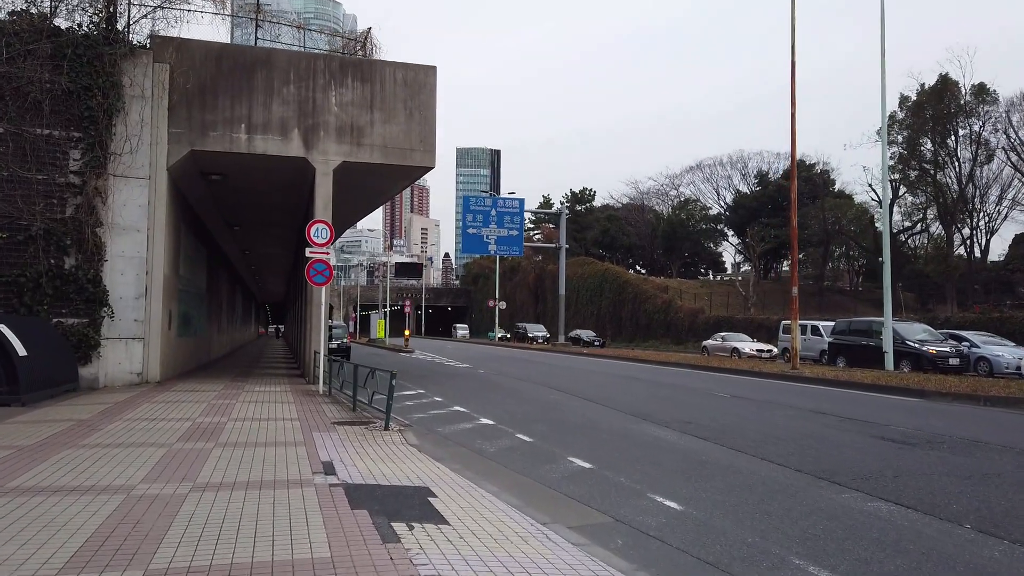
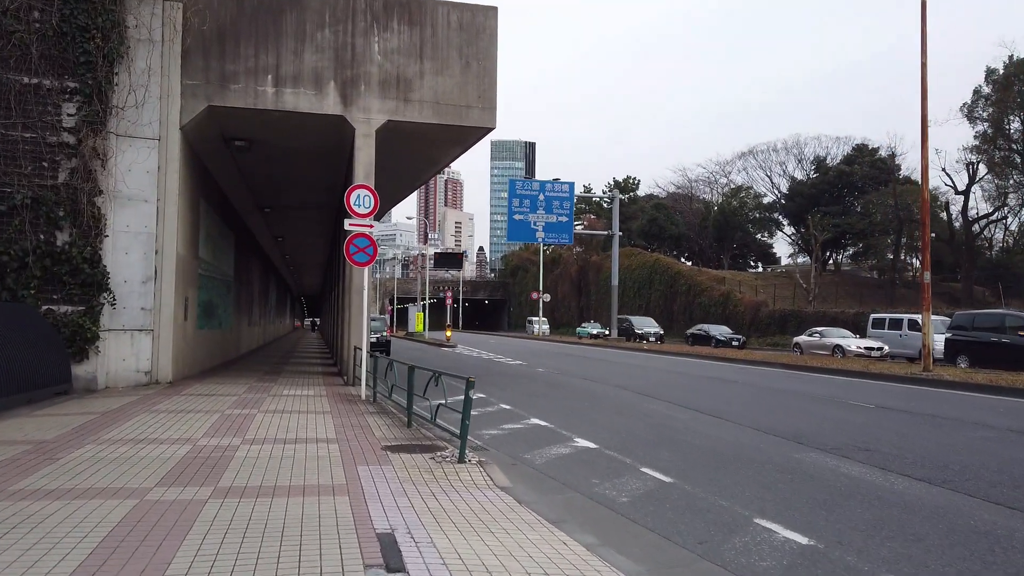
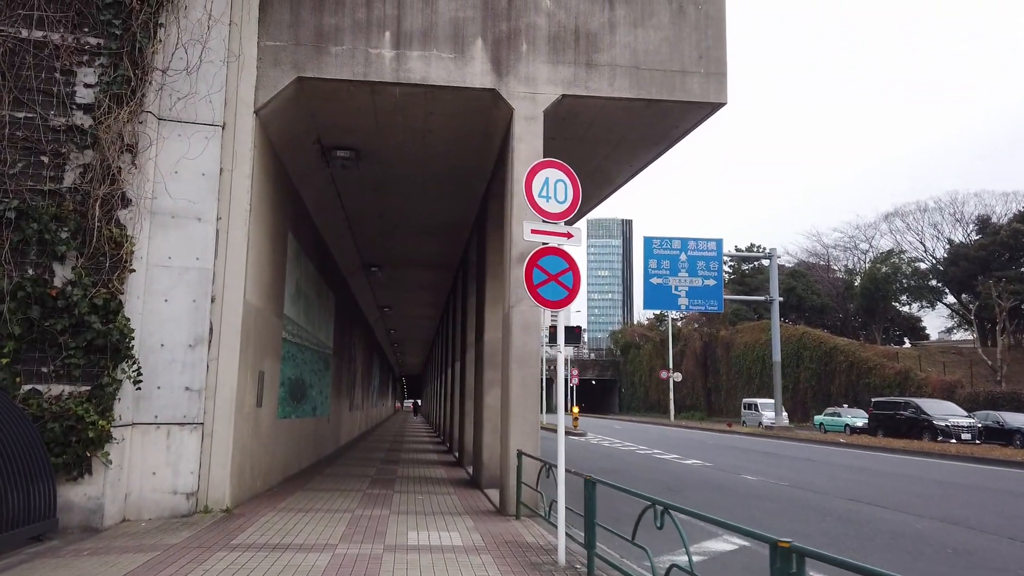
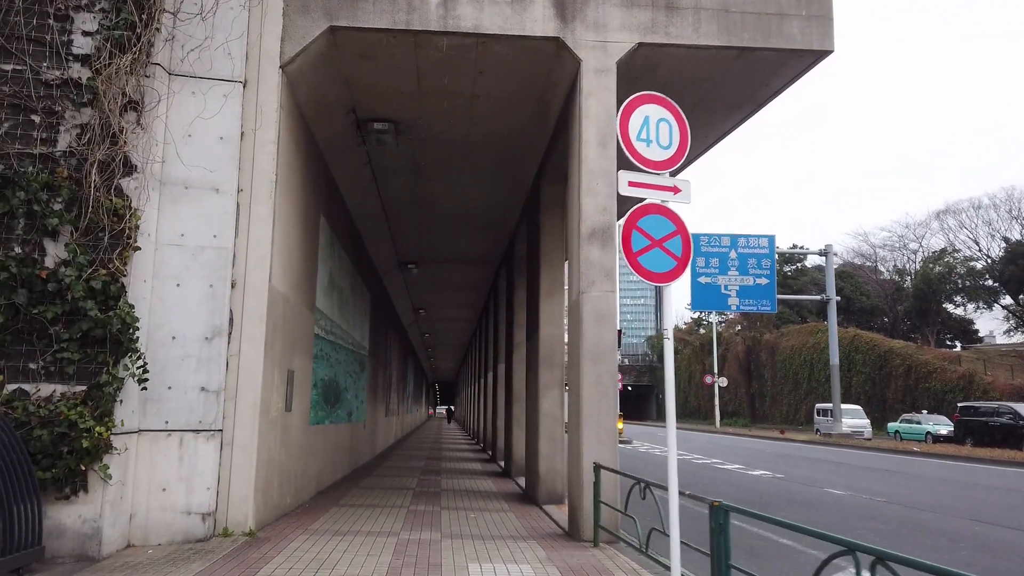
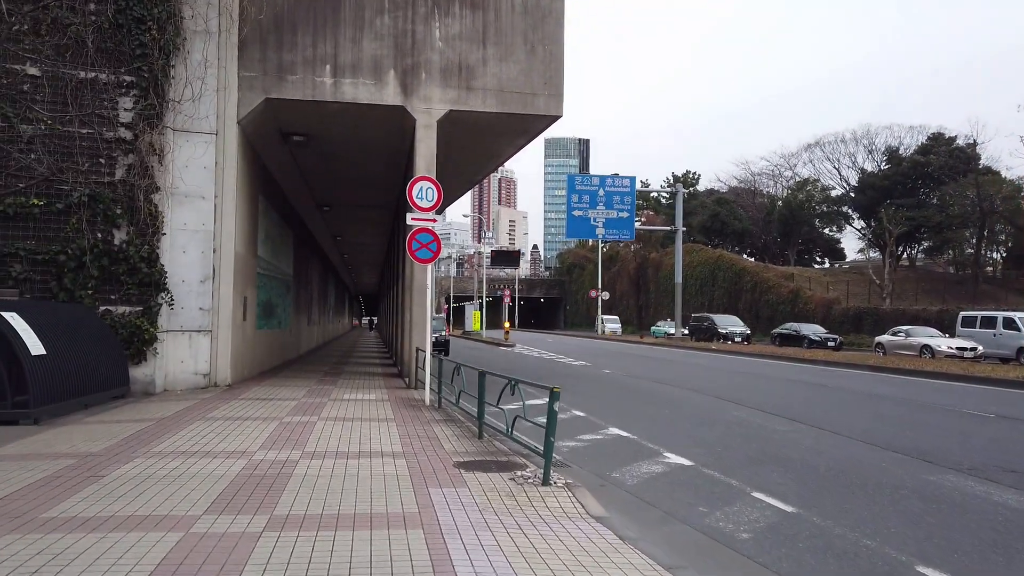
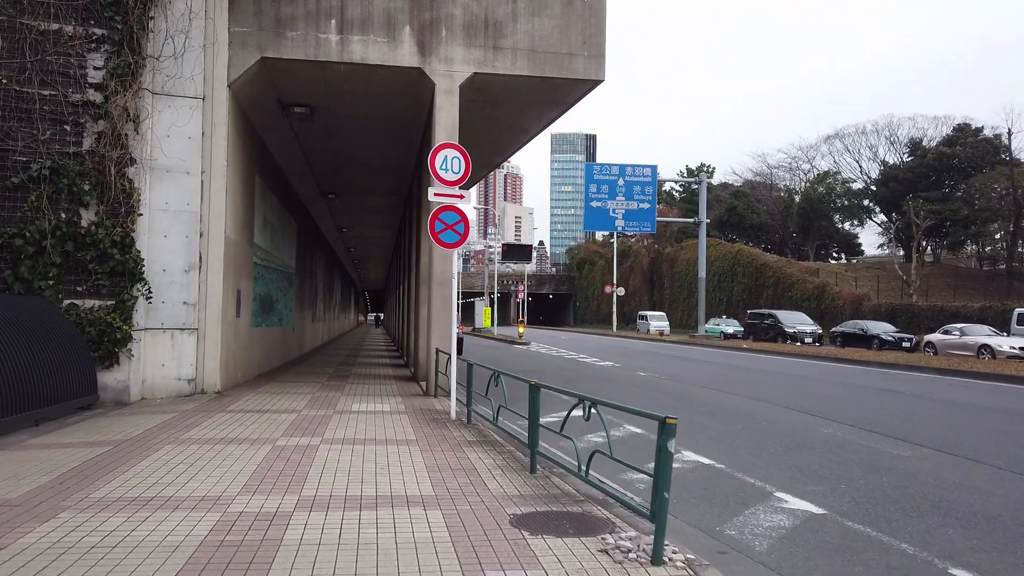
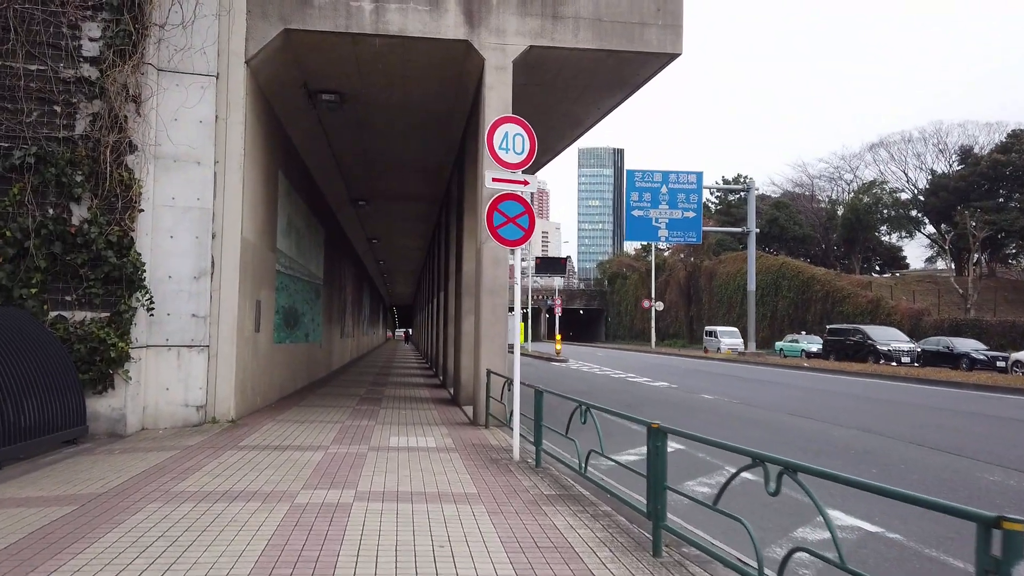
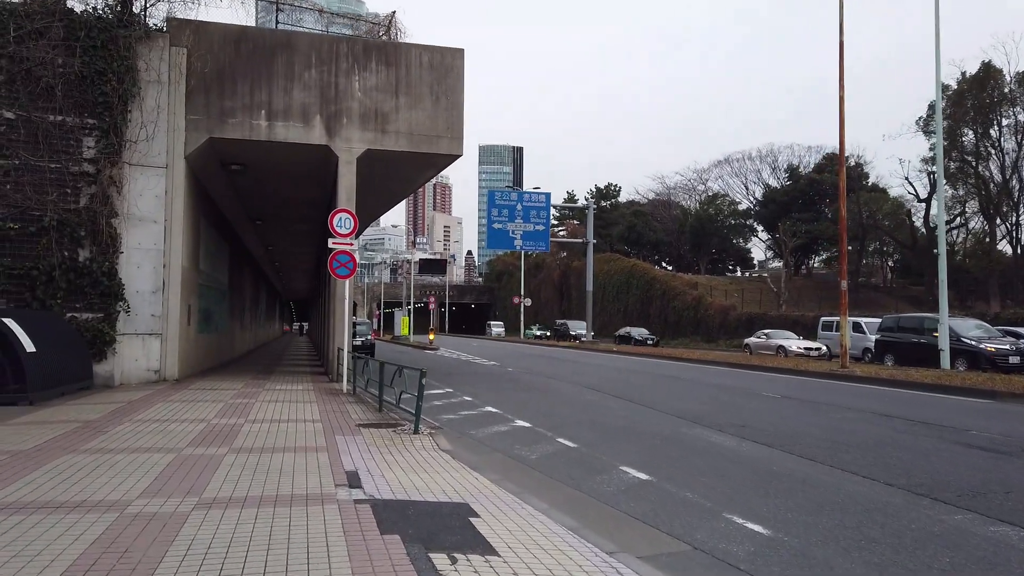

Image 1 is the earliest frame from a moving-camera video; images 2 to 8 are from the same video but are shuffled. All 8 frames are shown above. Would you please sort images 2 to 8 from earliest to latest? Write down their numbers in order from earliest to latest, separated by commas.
8, 2, 5, 6, 7, 3, 4
